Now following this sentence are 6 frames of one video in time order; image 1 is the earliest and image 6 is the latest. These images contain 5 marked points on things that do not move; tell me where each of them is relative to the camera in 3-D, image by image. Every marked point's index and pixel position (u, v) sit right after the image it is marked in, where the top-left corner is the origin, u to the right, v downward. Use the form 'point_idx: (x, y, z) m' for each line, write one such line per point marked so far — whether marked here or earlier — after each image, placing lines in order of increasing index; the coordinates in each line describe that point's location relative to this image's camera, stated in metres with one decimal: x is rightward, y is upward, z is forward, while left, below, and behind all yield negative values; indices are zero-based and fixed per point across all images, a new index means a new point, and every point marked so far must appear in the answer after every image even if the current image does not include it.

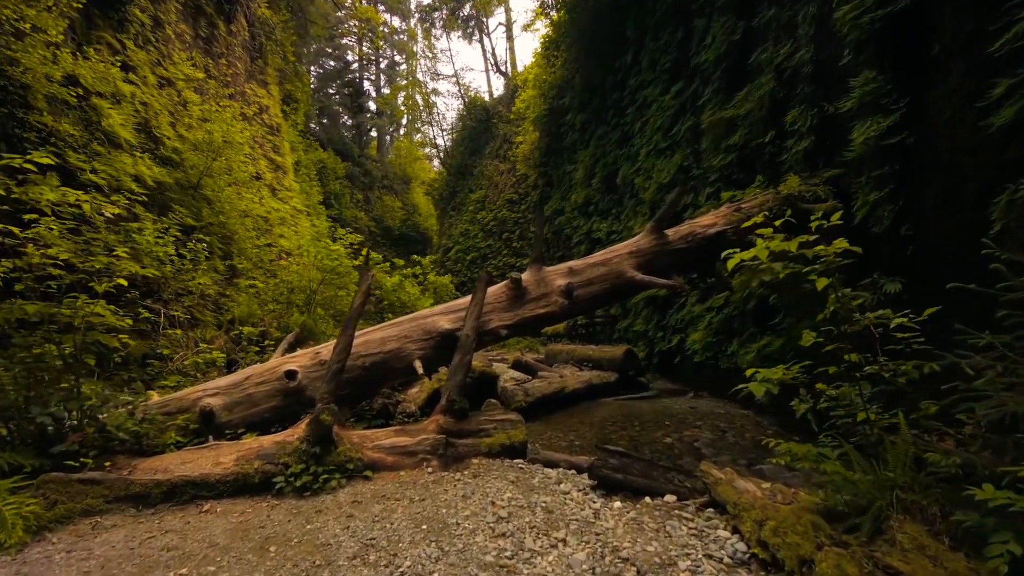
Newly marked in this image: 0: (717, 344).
0: (+2.6, -0.7, +6.4) m
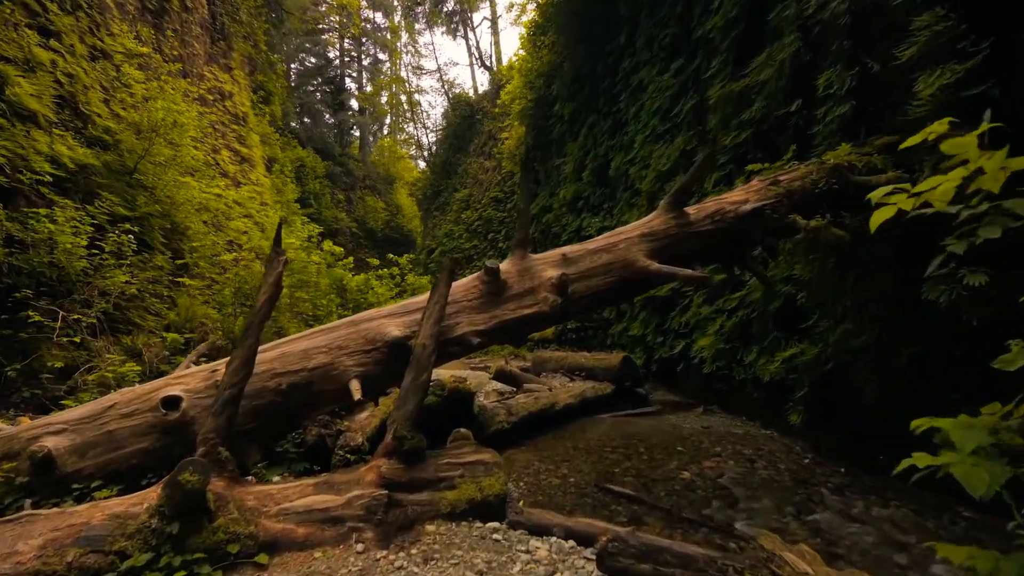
0: (+2.4, -0.7, +5.5) m
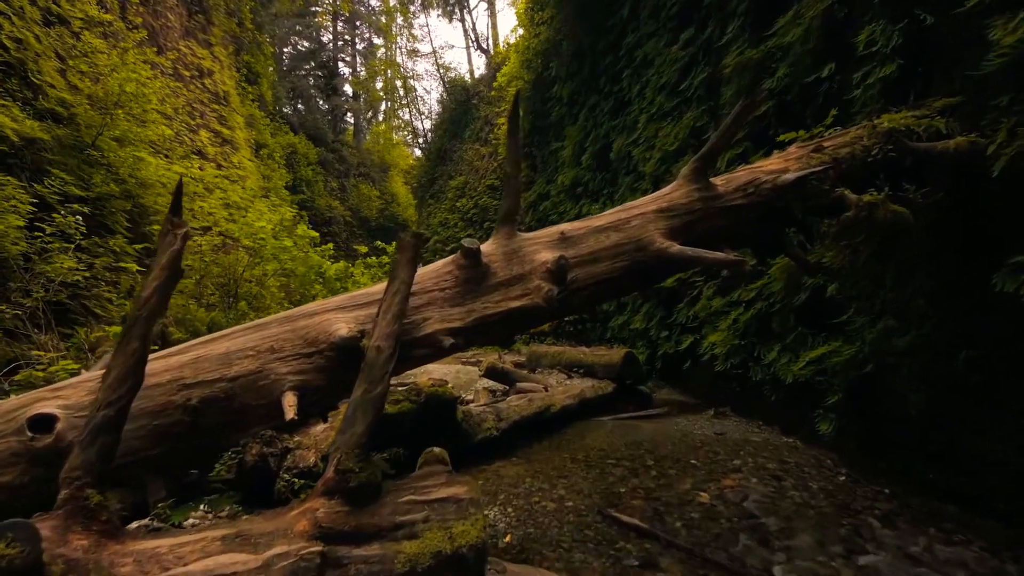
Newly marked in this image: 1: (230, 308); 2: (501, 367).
0: (+2.3, -0.6, +4.9) m
1: (-3.5, -0.2, +6.3) m
2: (-0.1, -1.0, +6.2) m
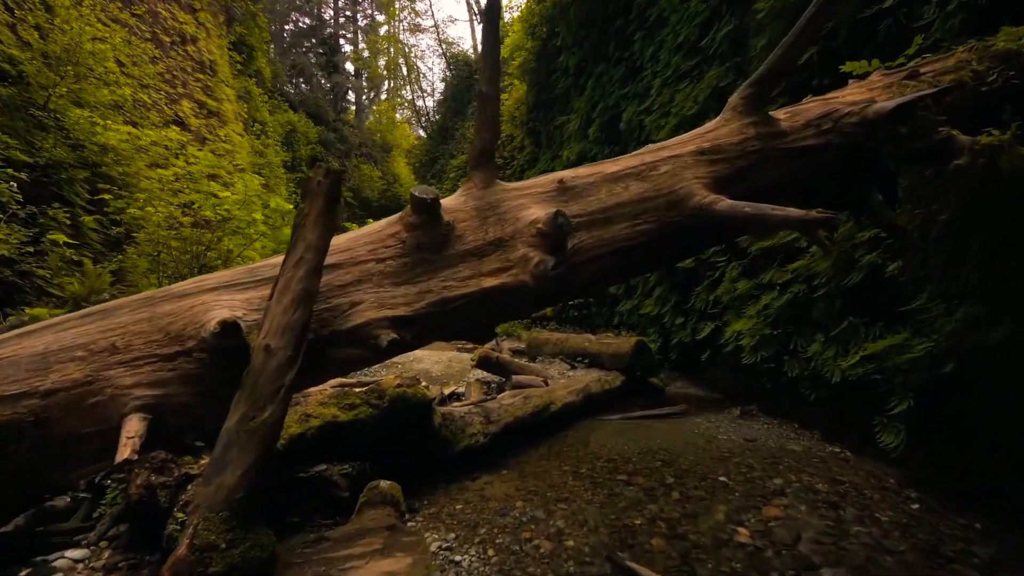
0: (+2.2, -0.4, +4.2) m
1: (-3.5, 0.0, +5.7) m
2: (-0.2, -0.7, +5.6) m
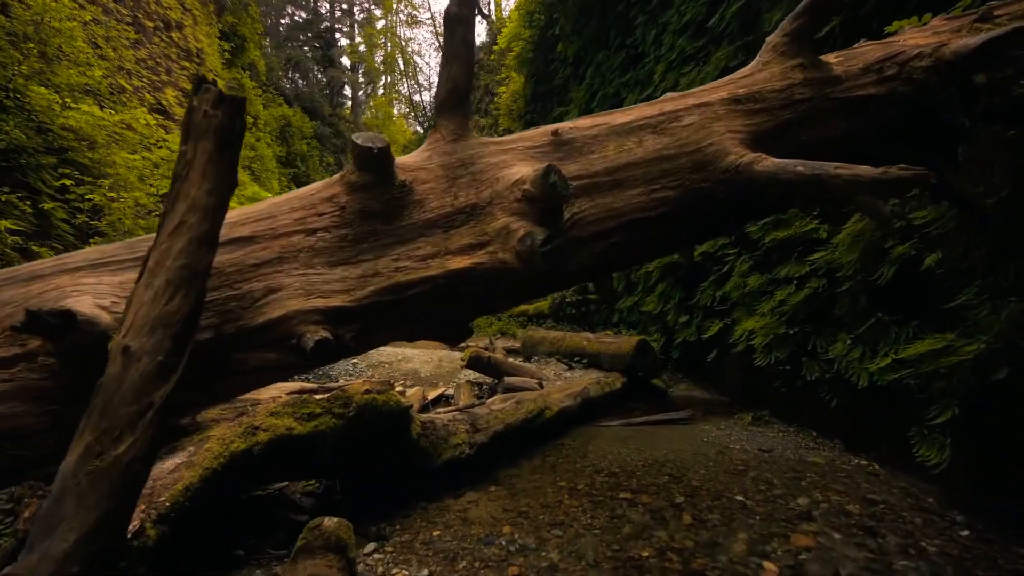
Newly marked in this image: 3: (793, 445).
0: (+2.2, -0.4, +3.8) m
1: (-3.6, +0.1, +5.3) m
2: (-0.2, -0.7, +5.2) m
3: (+2.0, -1.1, +3.6) m
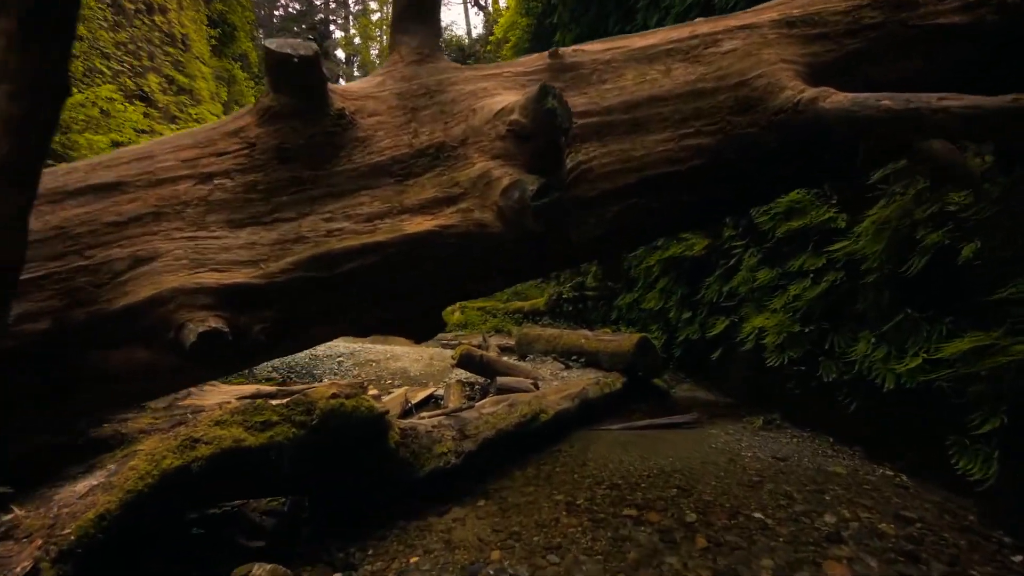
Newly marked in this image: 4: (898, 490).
0: (+2.1, -0.3, +3.5) m
1: (-3.7, +0.1, +4.9) m
2: (-0.3, -0.6, +4.9) m
3: (+1.9, -1.1, +3.3) m
4: (+2.0, -1.1, +2.7) m
